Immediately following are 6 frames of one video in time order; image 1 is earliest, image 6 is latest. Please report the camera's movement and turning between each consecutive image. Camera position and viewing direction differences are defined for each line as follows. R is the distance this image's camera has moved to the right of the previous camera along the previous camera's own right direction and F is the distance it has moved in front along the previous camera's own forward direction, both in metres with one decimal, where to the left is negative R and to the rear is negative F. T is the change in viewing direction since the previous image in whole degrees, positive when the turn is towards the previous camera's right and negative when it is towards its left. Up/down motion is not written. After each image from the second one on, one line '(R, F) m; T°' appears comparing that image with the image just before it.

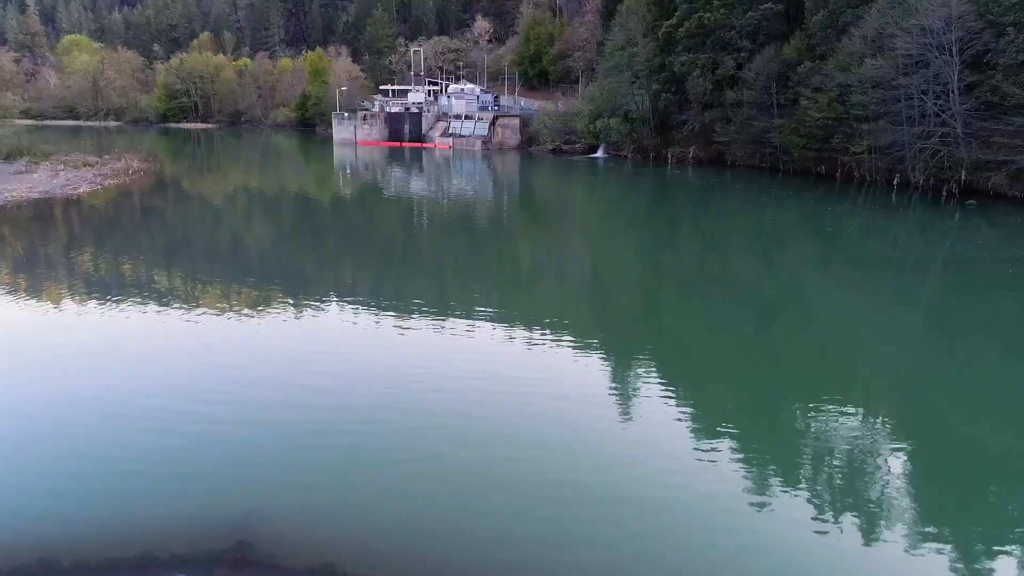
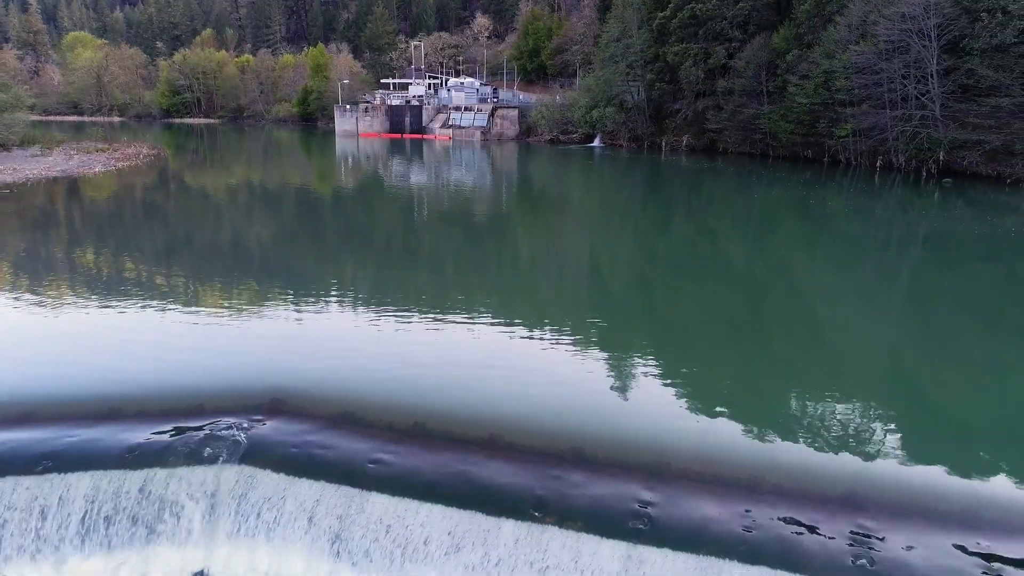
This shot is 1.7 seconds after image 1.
(+0.1, -1.0) m; 0°
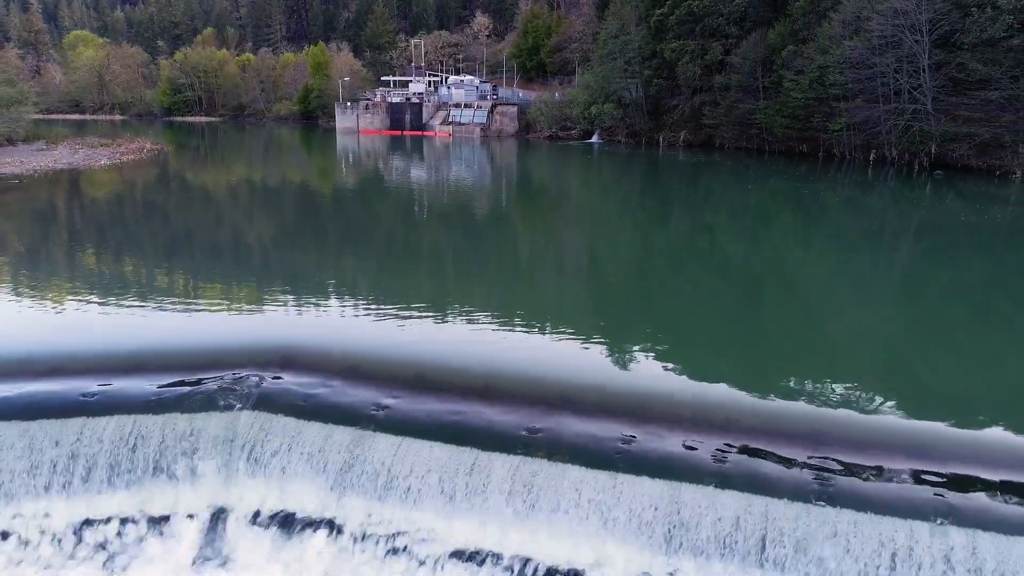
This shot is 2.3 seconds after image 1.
(0.0, -0.4) m; 0°
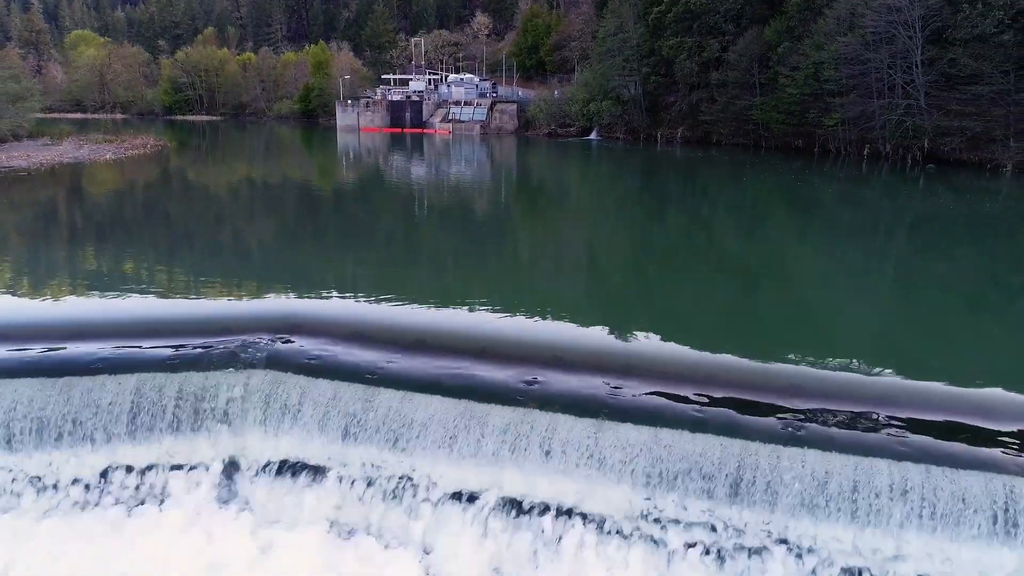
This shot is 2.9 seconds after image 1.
(0.0, -0.4) m; 0°
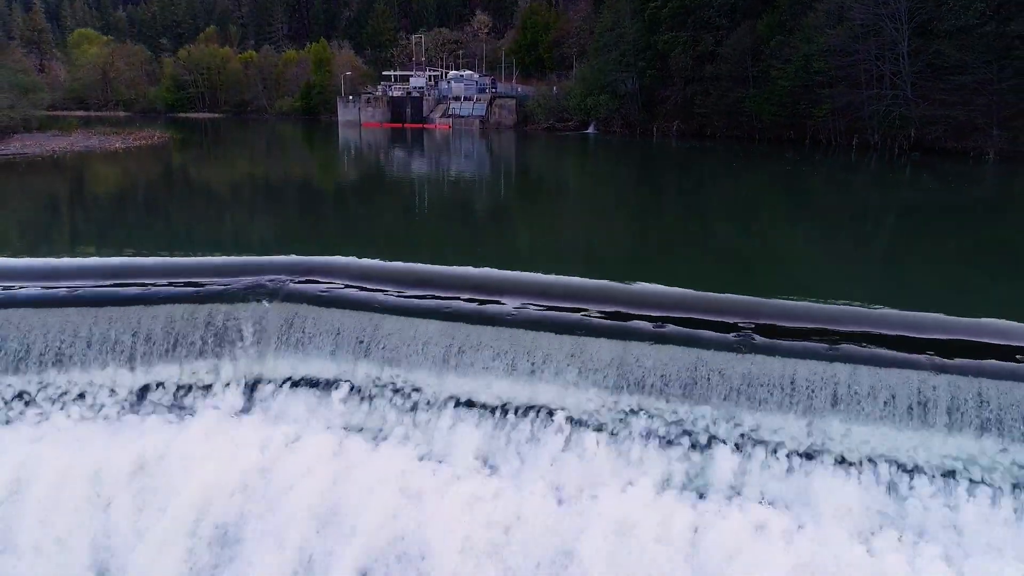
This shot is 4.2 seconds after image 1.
(+0.1, -0.7) m; 0°
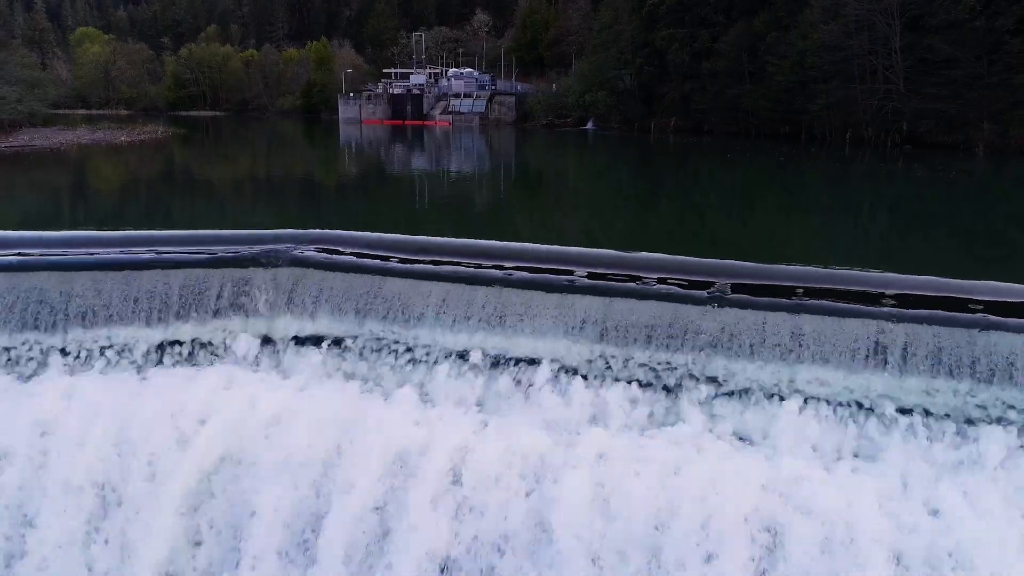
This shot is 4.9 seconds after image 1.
(0.0, -0.4) m; 0°
